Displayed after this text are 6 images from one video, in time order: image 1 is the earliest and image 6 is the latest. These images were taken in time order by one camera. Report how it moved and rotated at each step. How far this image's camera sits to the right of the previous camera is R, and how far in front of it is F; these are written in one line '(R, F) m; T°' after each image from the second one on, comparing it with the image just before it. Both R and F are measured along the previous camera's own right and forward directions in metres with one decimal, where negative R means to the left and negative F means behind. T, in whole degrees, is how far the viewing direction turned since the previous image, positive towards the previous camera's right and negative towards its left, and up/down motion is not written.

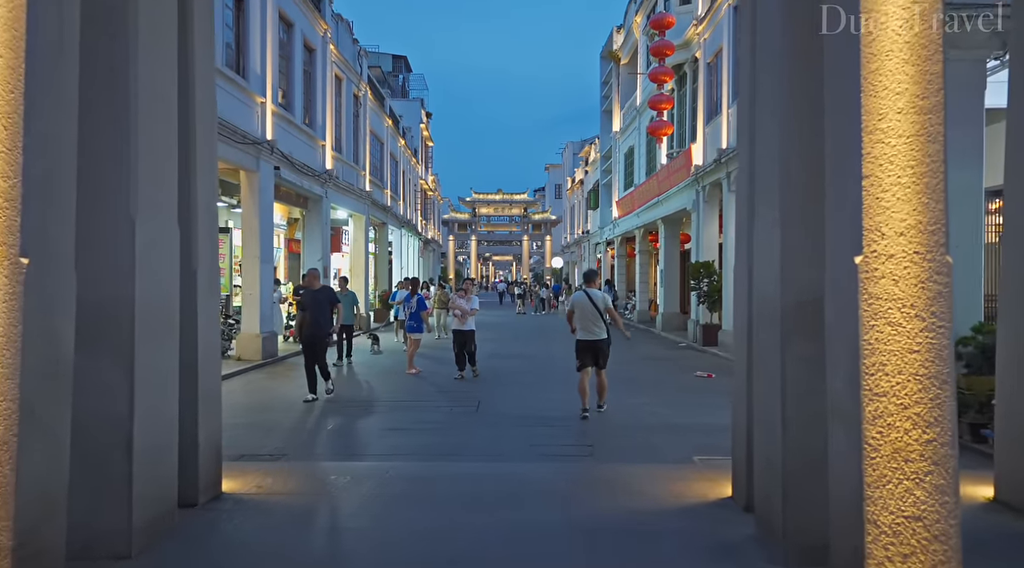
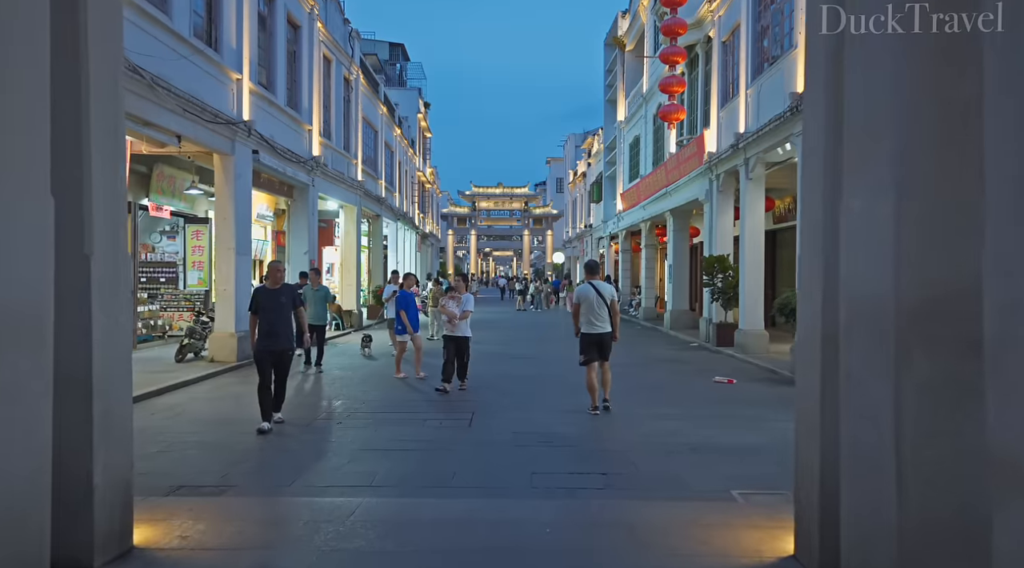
(0.0, +1.3) m; 0°
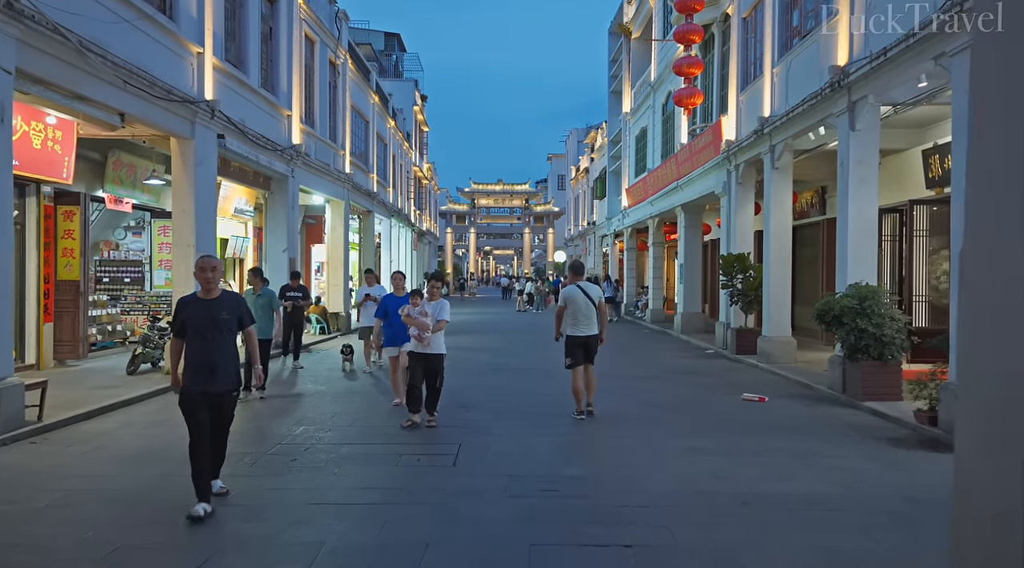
(0.0, +1.6) m; 0°
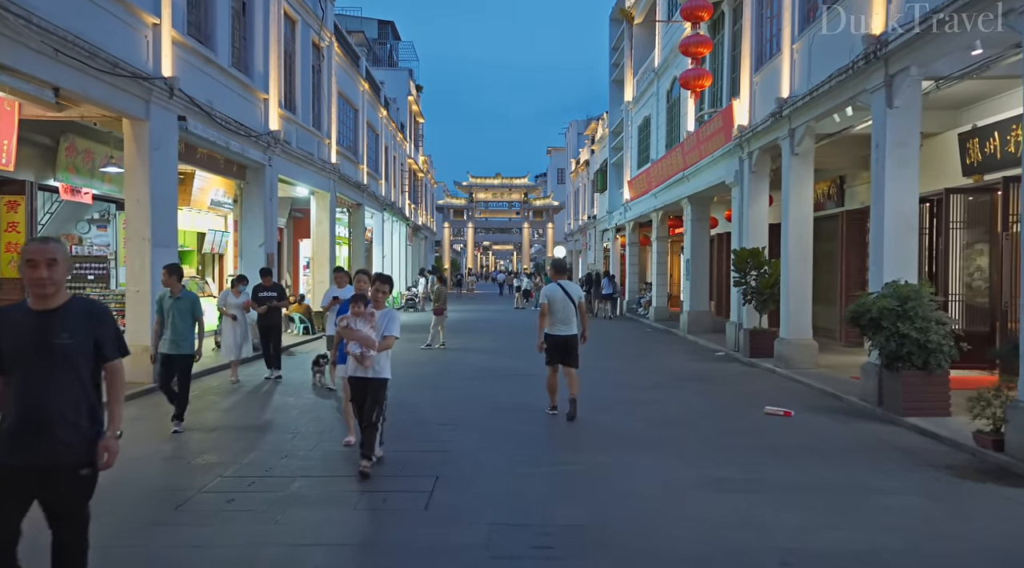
(+0.1, +1.2) m; 0°
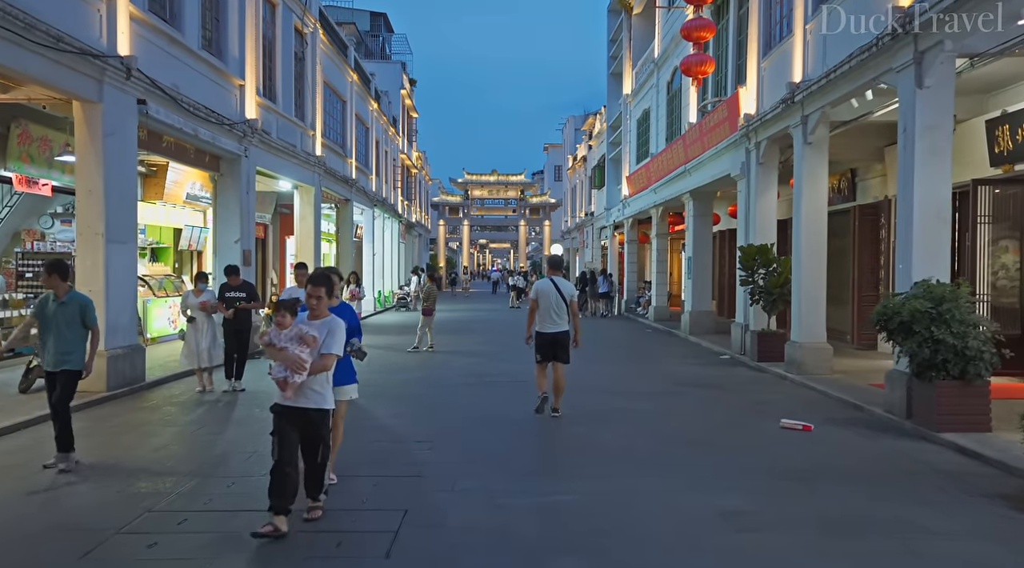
(+0.1, +0.9) m; 0°
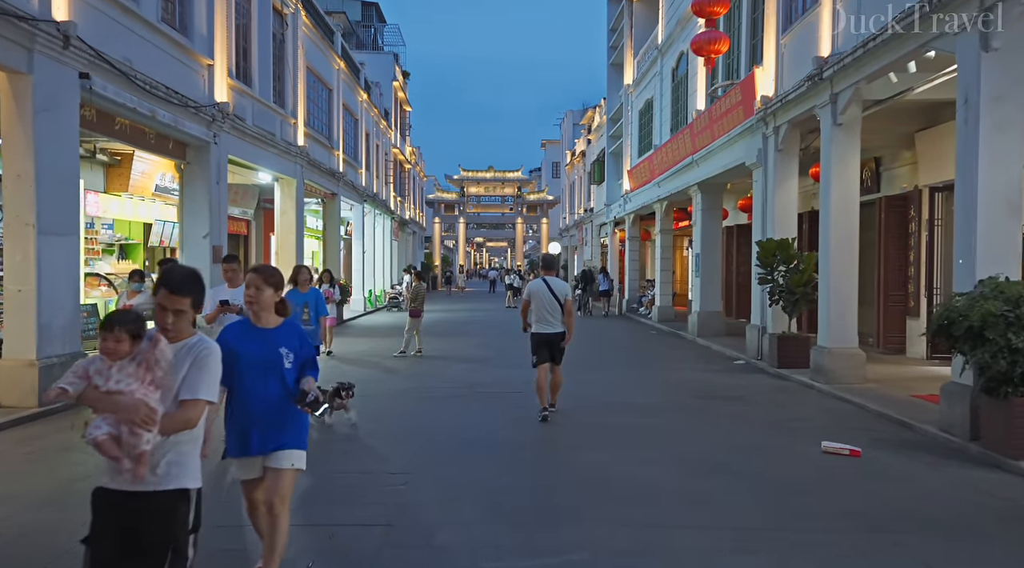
(0.0, +1.2) m; 0°
